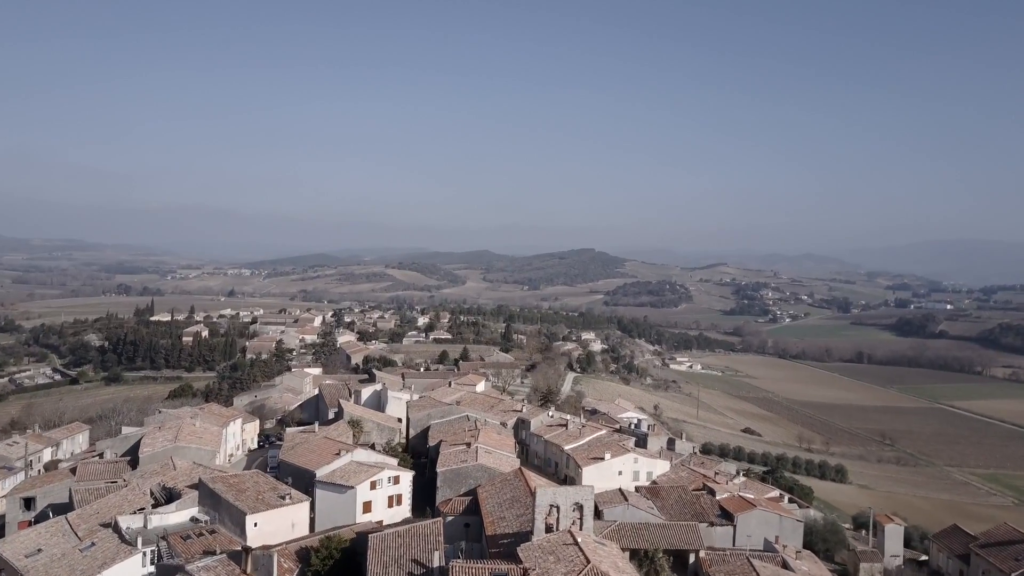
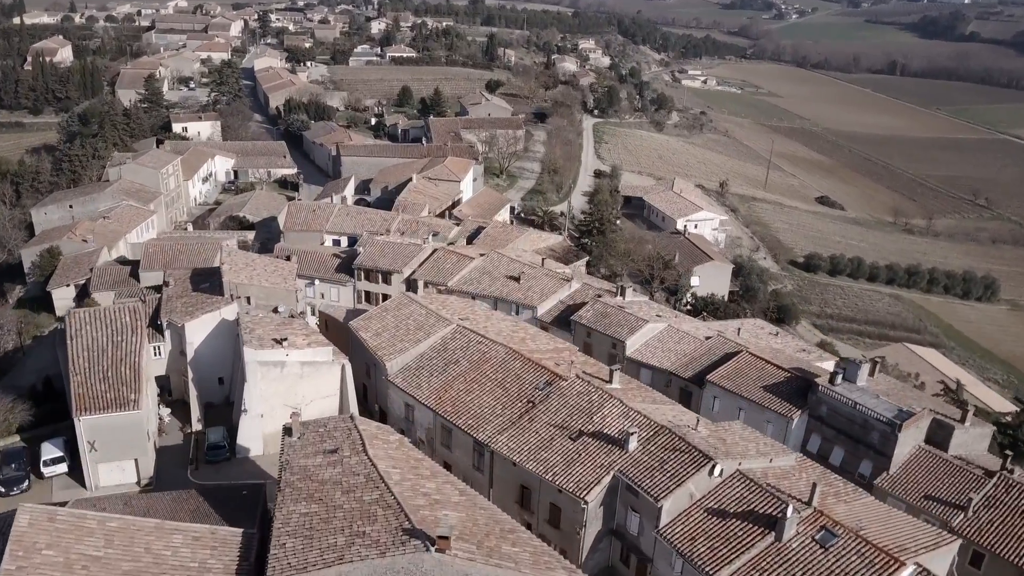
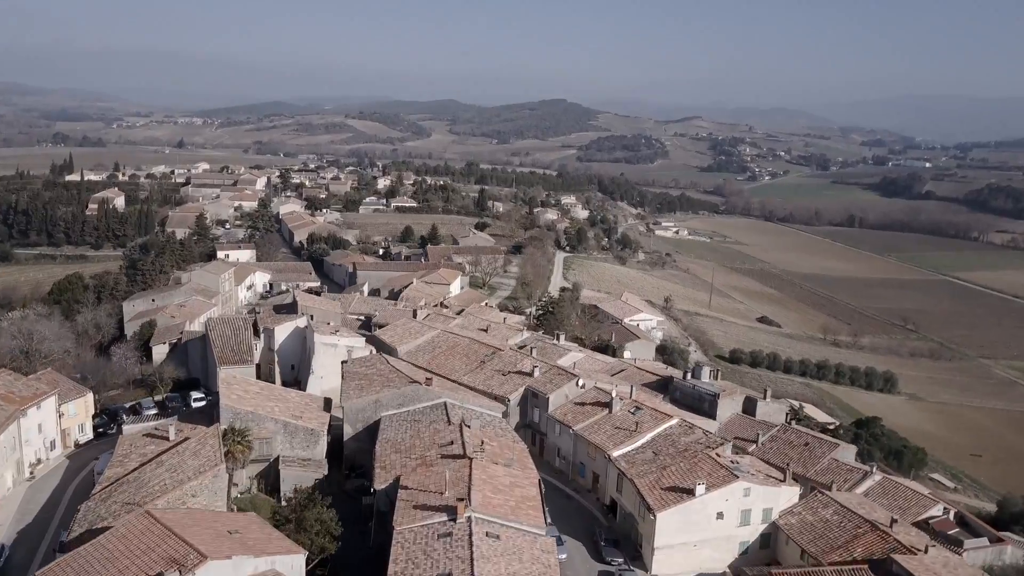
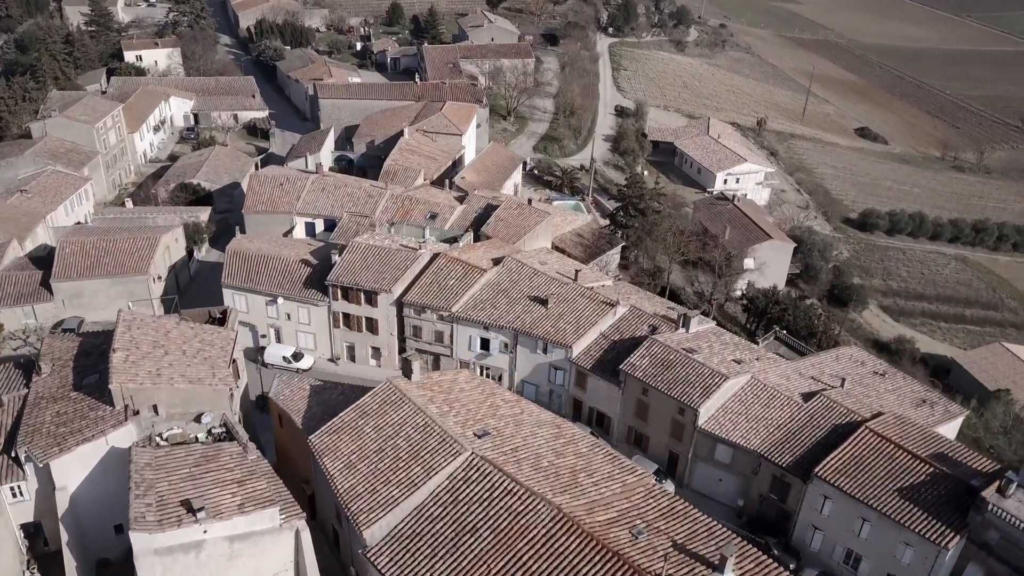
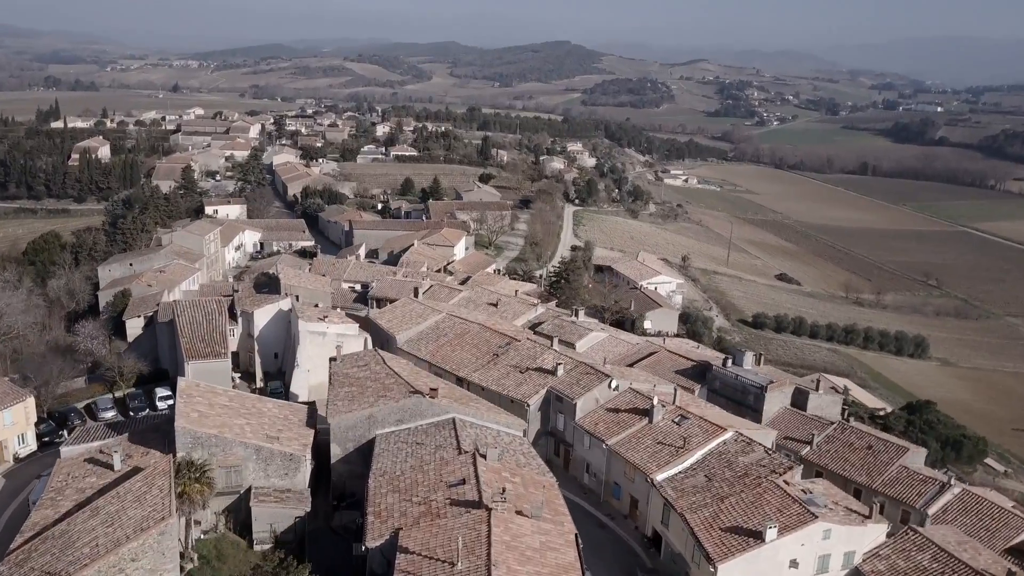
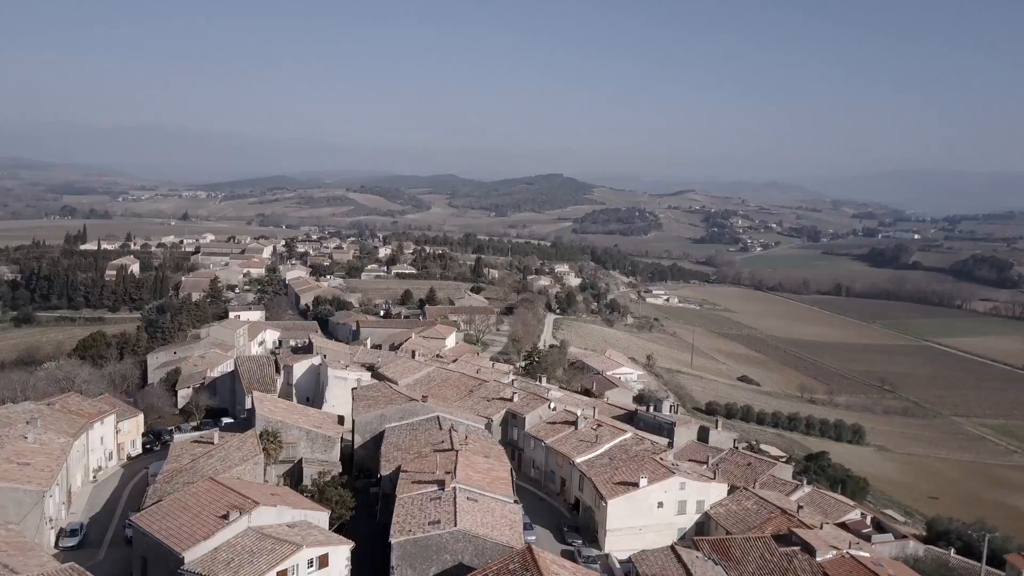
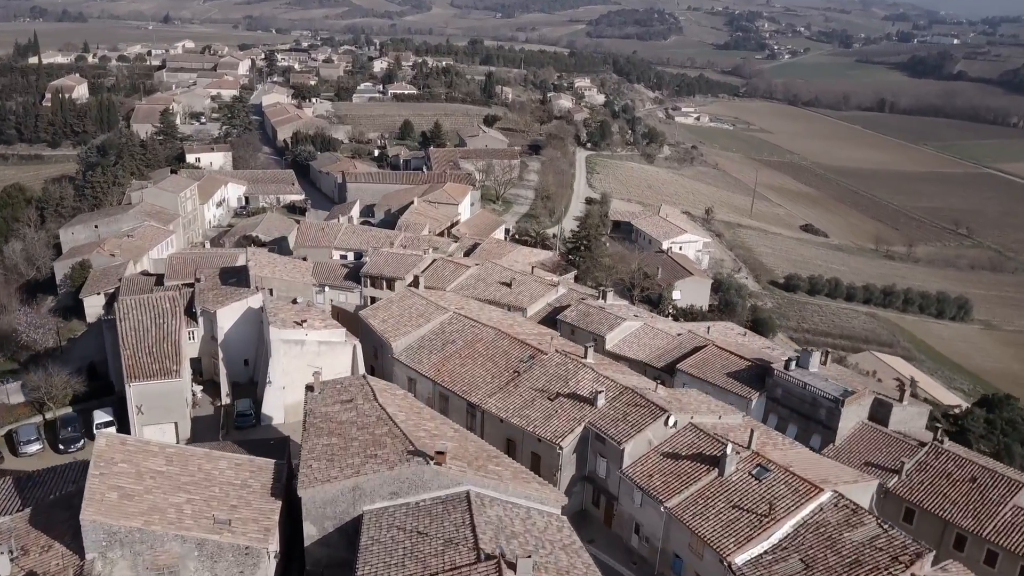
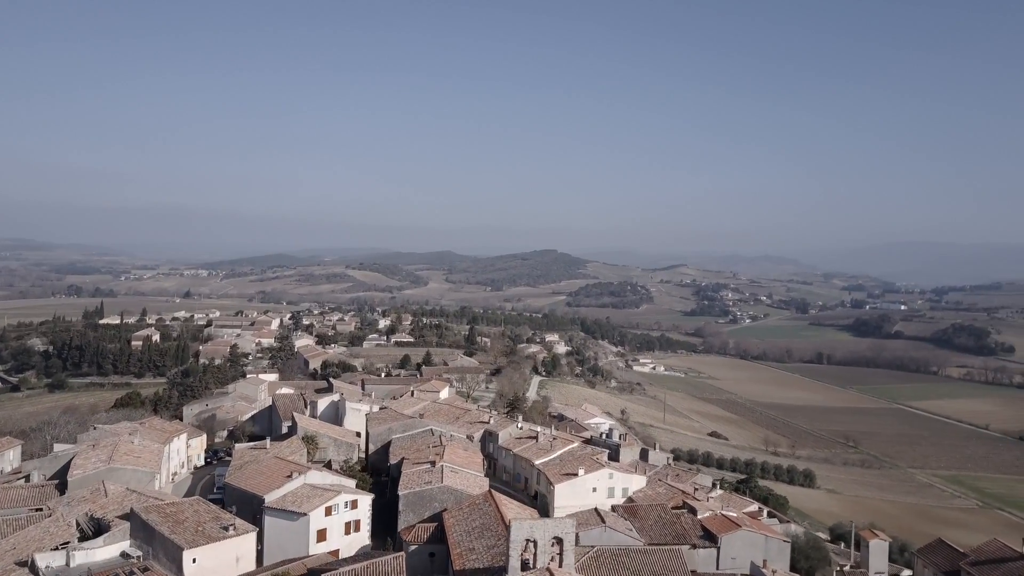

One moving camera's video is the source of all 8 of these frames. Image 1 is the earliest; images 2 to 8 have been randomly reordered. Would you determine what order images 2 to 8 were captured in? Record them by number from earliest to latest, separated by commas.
8, 6, 3, 5, 7, 2, 4
